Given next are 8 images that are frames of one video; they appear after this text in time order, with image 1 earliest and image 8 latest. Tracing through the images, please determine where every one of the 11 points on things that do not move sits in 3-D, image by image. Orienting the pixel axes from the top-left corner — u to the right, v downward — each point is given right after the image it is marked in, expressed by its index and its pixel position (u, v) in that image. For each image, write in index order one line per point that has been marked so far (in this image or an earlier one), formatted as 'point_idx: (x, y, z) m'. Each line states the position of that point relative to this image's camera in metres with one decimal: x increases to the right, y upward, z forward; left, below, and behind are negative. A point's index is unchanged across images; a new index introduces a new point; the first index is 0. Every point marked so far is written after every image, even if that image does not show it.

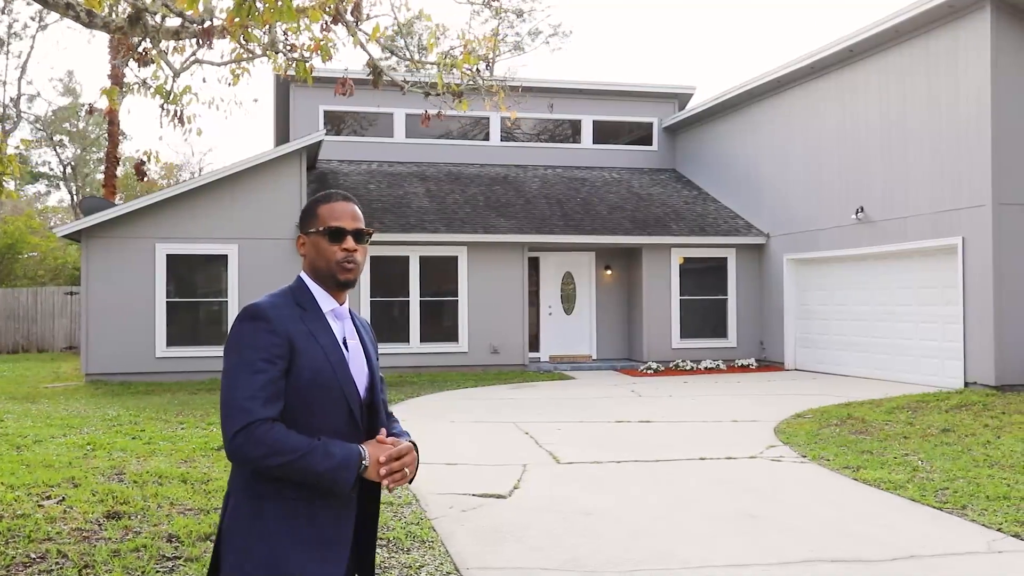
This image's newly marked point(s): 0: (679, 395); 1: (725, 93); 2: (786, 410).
0: (+2.1, -1.4, +10.5) m
1: (+3.9, +3.5, +14.8) m
2: (+3.0, -1.3, +8.9) m
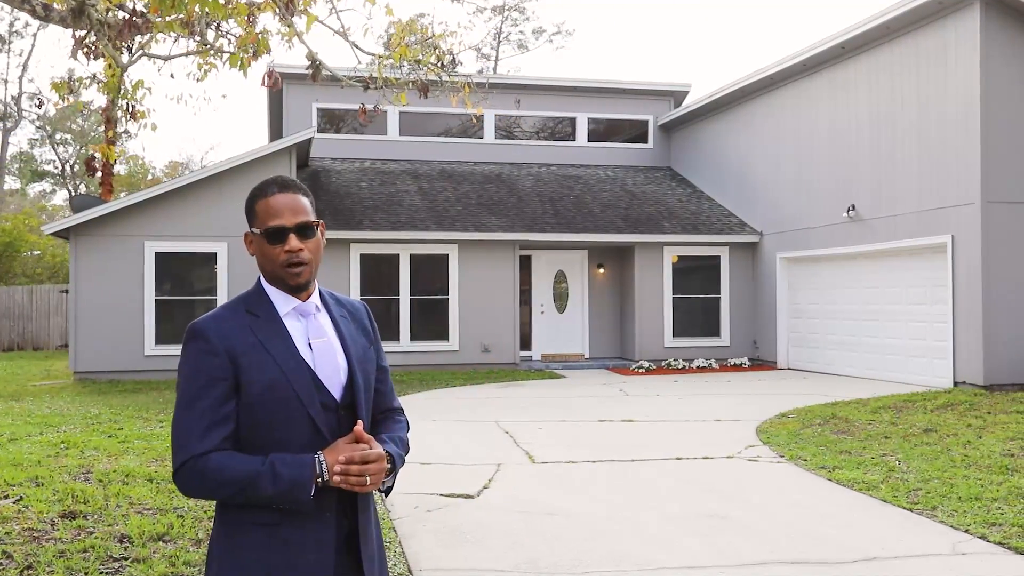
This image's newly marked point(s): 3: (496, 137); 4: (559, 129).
0: (+2.0, -1.4, +10.4) m
1: (+3.7, +3.6, +14.7) m
2: (+2.8, -1.3, +8.8) m
3: (-0.4, +3.2, +17.1) m
4: (+1.0, +3.4, +17.3) m
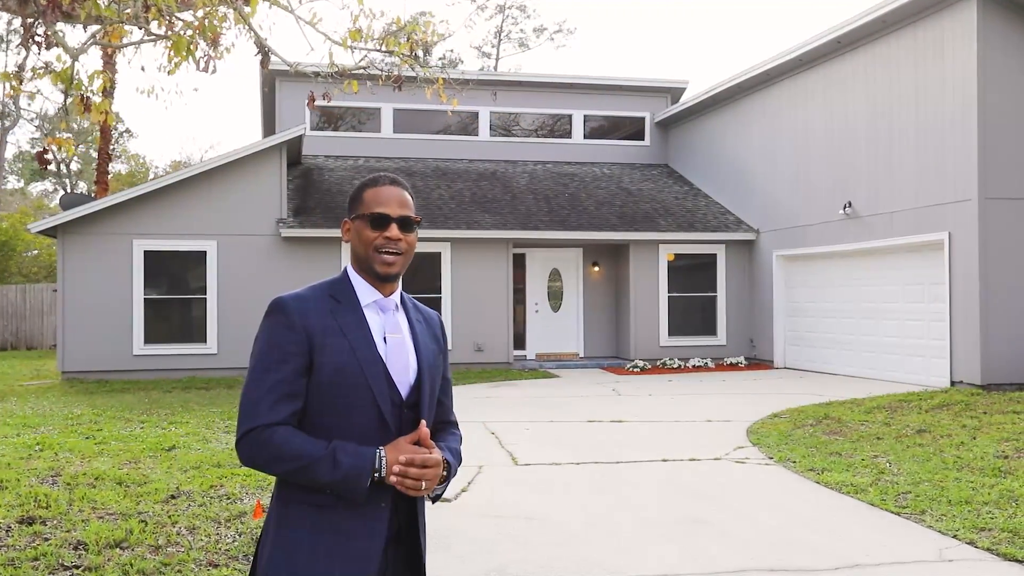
0: (+1.8, -1.3, +10.3) m
1: (+3.6, +3.6, +14.6) m
2: (+2.7, -1.3, +8.7) m
3: (-0.5, +3.2, +16.9) m
4: (+0.9, +3.4, +17.2) m
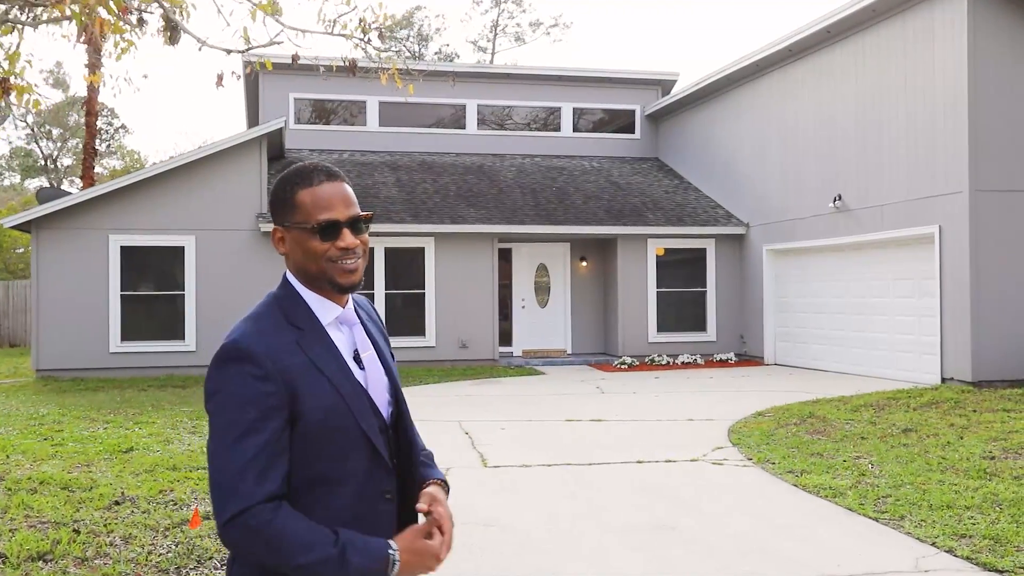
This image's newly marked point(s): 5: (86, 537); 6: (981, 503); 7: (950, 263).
0: (+1.6, -1.3, +10.0) m
1: (+3.4, +3.7, +14.3) m
2: (+2.4, -1.2, +8.4) m
3: (-0.7, +3.3, +16.7) m
4: (+0.6, +3.5, +16.9) m
5: (-2.2, -1.3, +4.2) m
6: (+2.7, -1.2, +4.7) m
7: (+4.9, +0.3, +9.2) m
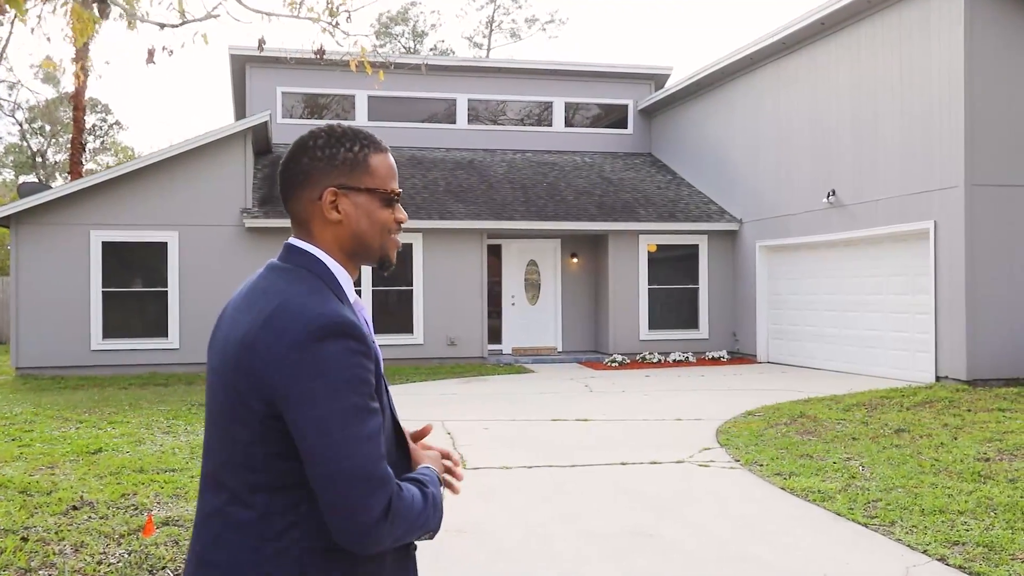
0: (+1.4, -1.2, +9.8) m
1: (+3.2, +3.7, +14.1) m
2: (+2.3, -1.2, +8.2) m
3: (-0.9, +3.3, +16.4) m
4: (+0.5, +3.5, +16.7) m
5: (-2.3, -1.2, +4.0) m
6: (+2.5, -1.2, +4.5) m
7: (+4.8, +0.3, +9.0) m
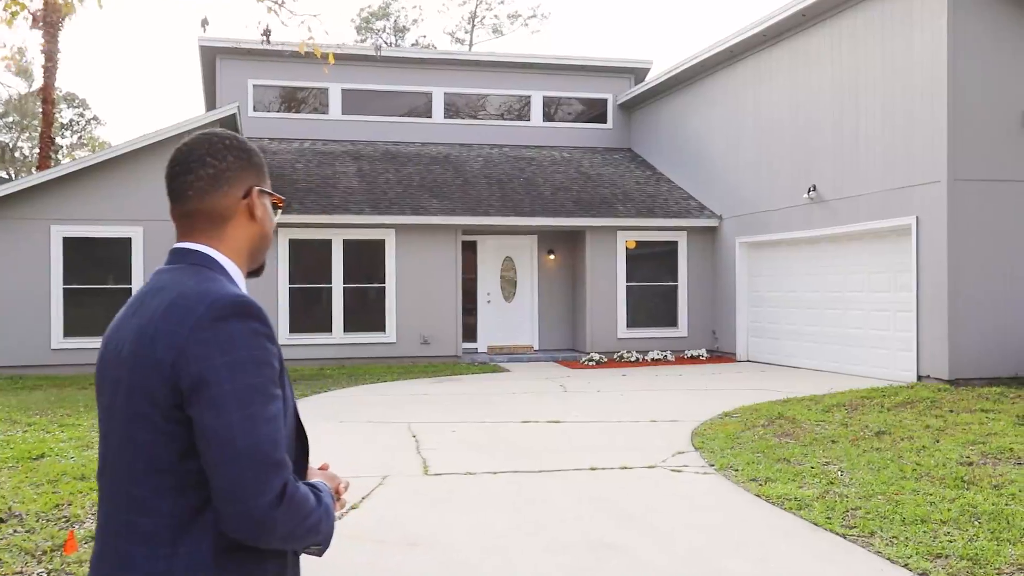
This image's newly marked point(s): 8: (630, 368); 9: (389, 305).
0: (+1.1, -1.2, +9.6) m
1: (+2.8, +3.8, +13.8) m
2: (+2.0, -1.2, +8.0) m
3: (-1.3, +3.4, +16.1) m
4: (0.0, +3.6, +16.4) m
5: (-2.5, -1.2, +3.6) m
6: (+2.3, -1.2, +4.3) m
7: (+4.5, +0.4, +8.8) m
8: (+1.7, -1.2, +11.9) m
9: (-1.9, -0.3, +12.8) m
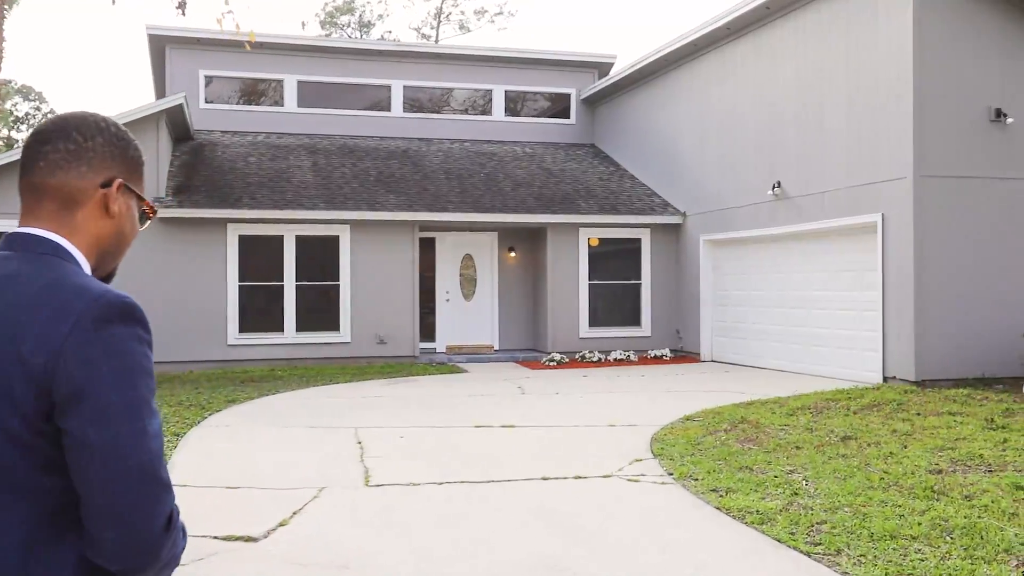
0: (+0.6, -1.2, +9.2) m
1: (+2.2, +3.8, +13.6) m
2: (+1.5, -1.2, +7.7) m
3: (-2.1, +3.4, +15.7) m
4: (-0.7, +3.6, +16.0) m
5: (-2.8, -1.2, +3.1) m
6: (+2.0, -1.2, +4.0) m
7: (+4.0, +0.4, +8.6) m
8: (+1.1, -1.1, +11.5) m
9: (-2.5, -0.2, +12.3) m
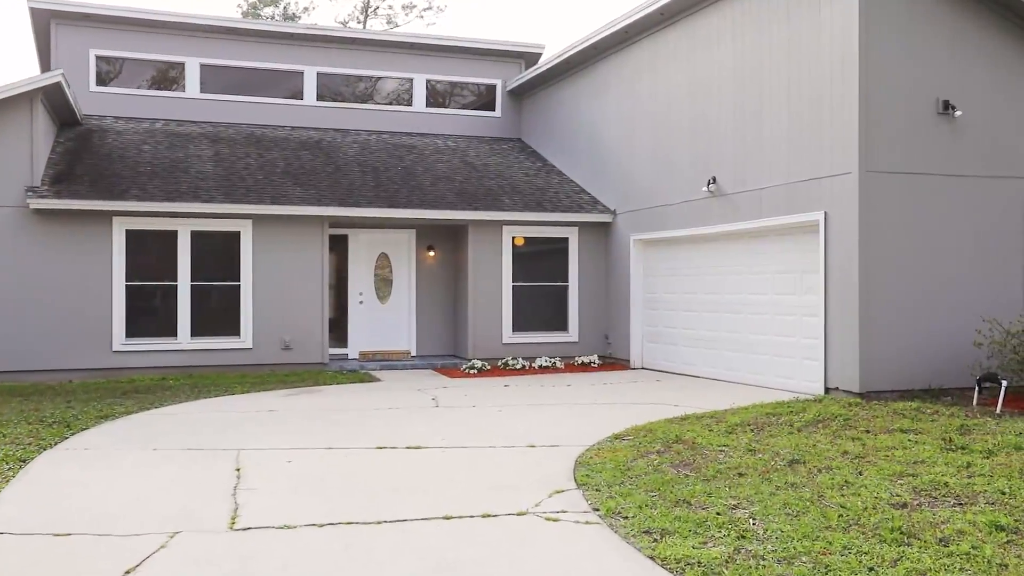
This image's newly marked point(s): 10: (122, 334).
0: (-0.3, -1.2, +8.4) m
1: (+0.9, +3.8, +12.8) m
2: (+0.8, -1.2, +6.9) m
3: (-3.5, +3.4, +14.6) m
4: (-2.2, +3.6, +15.0) m
5: (-3.2, -1.2, +2.0) m
6: (+1.6, -1.2, +3.2) m
7: (+3.2, +0.3, +8.0) m
8: (0.0, -1.2, +10.7) m
9: (-3.6, -0.3, +11.2) m
10: (-5.2, -0.6, +10.9) m
